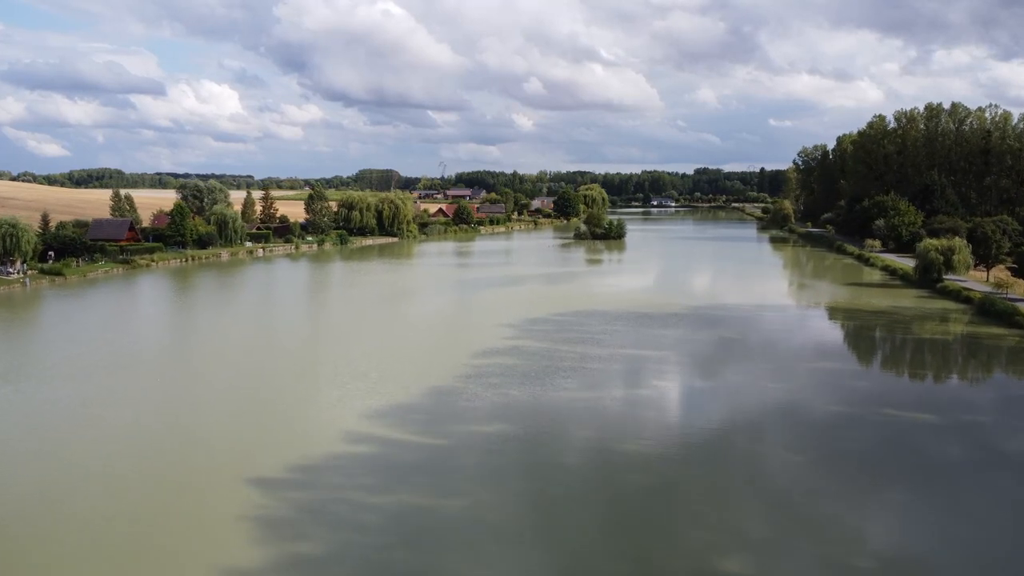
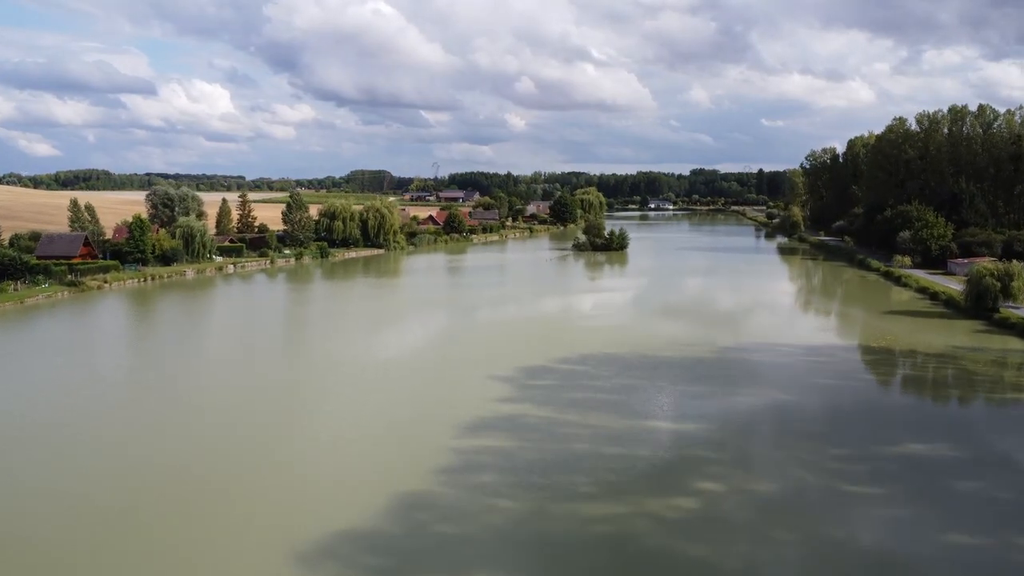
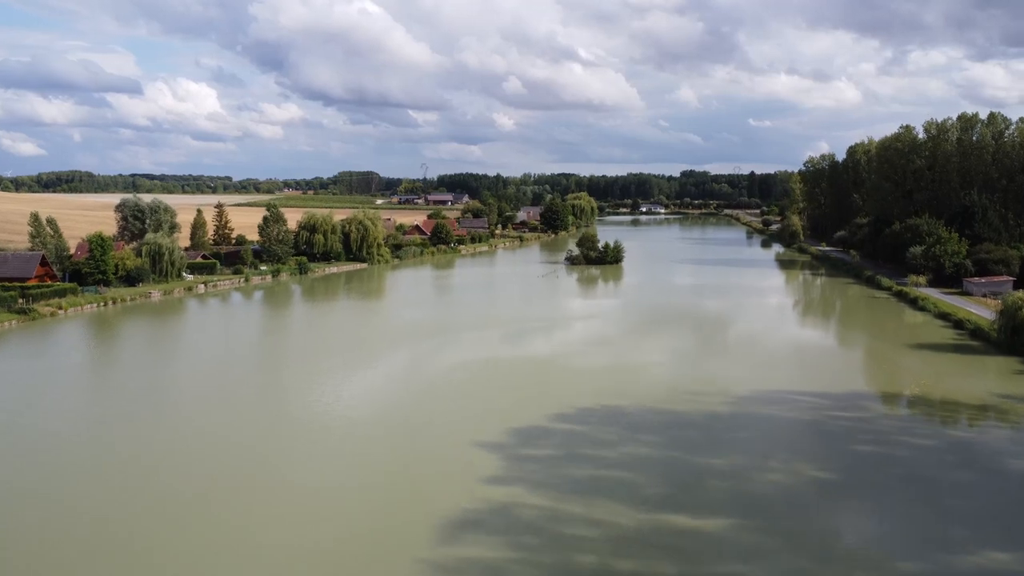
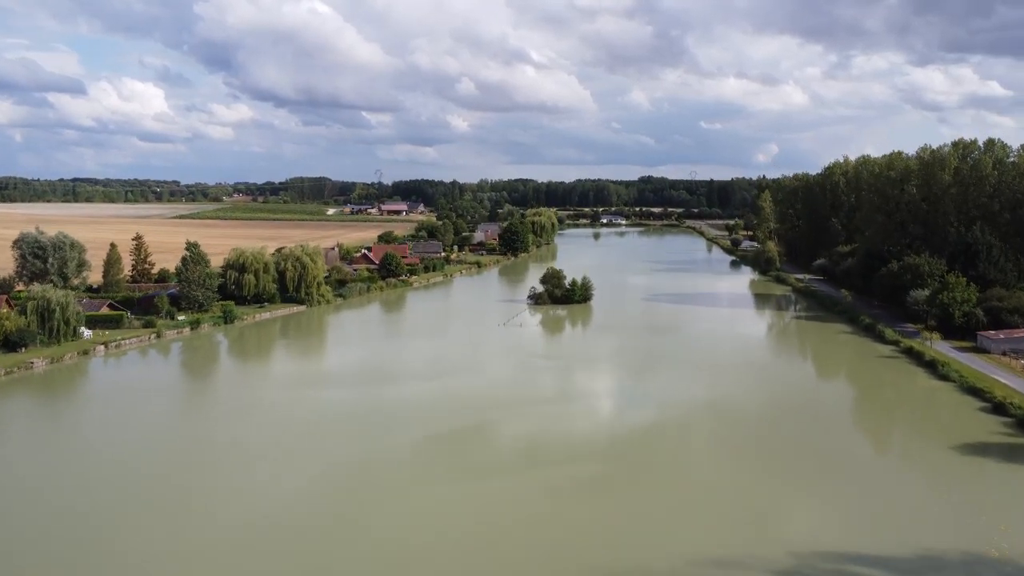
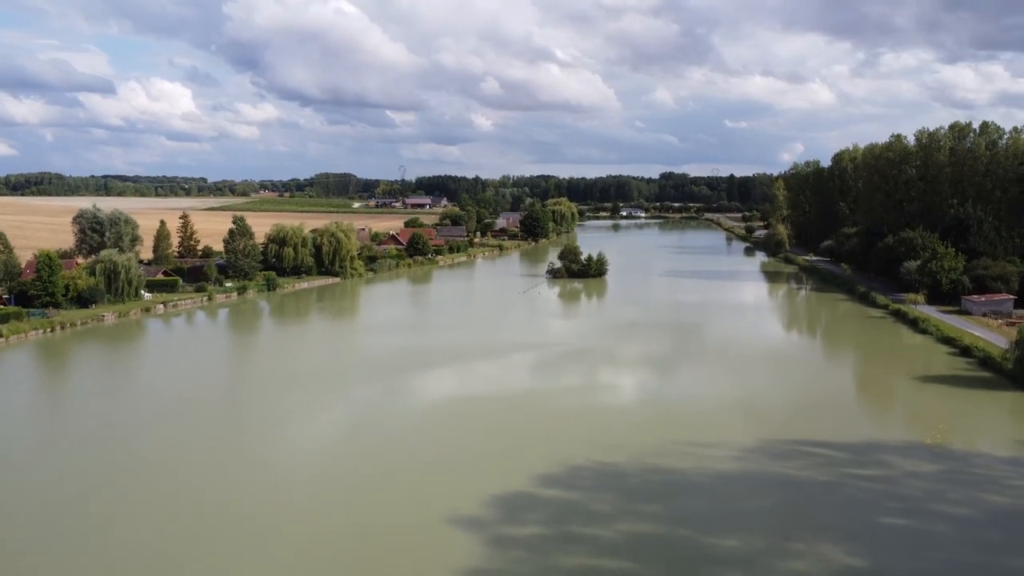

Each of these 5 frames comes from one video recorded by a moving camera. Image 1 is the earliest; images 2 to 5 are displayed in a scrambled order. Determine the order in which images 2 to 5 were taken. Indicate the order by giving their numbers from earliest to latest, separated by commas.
2, 3, 5, 4
